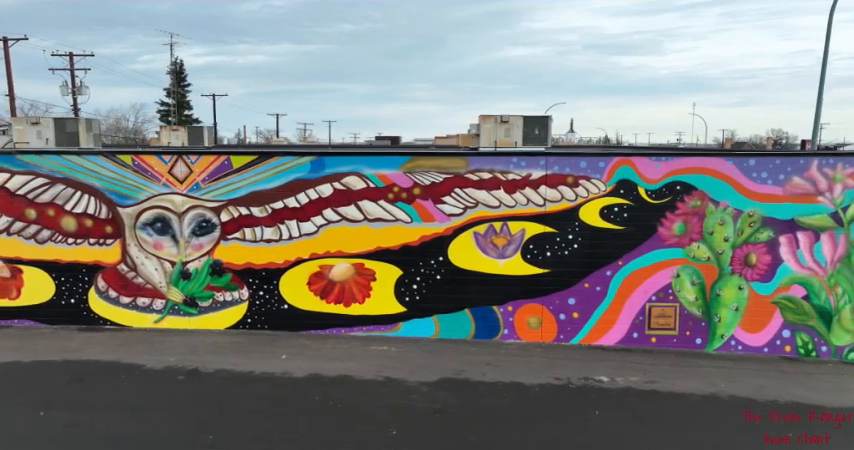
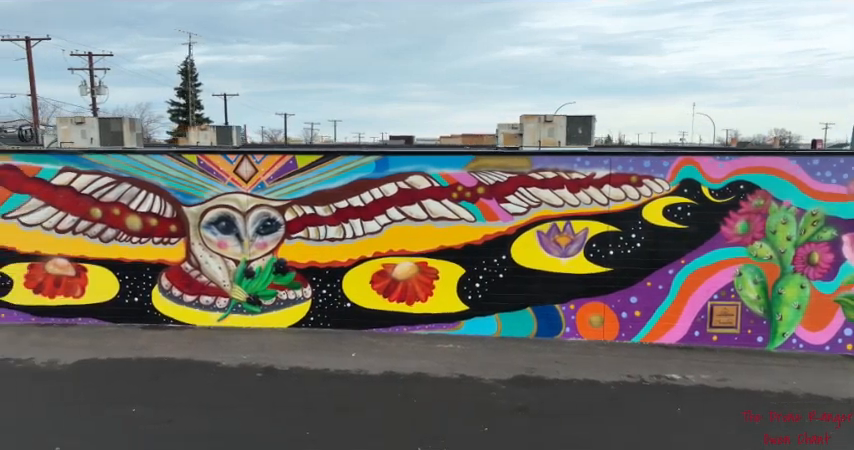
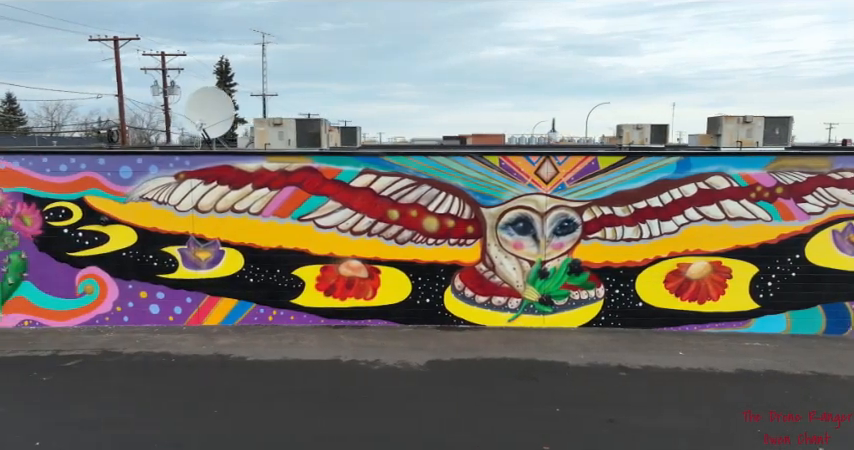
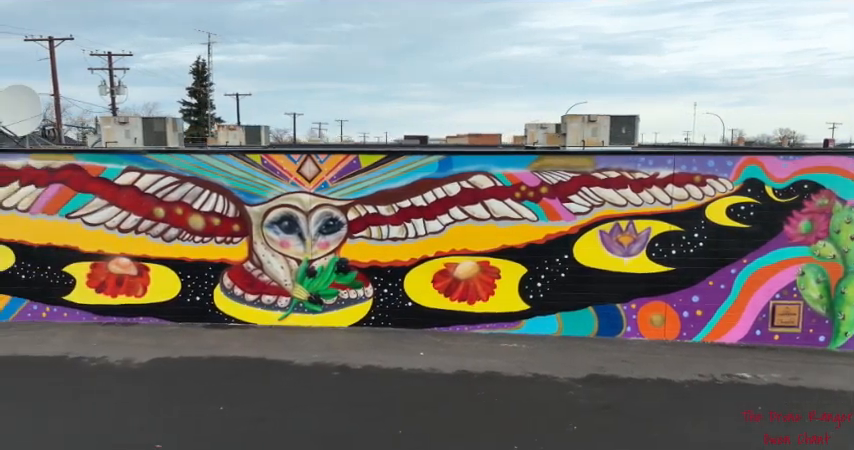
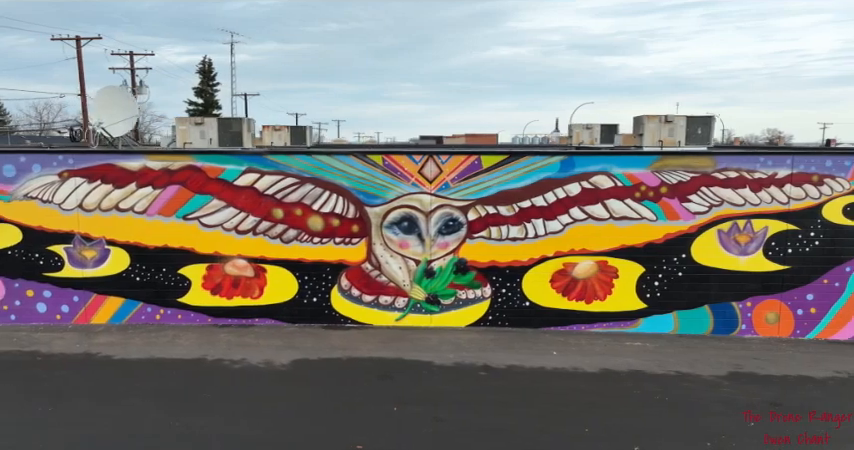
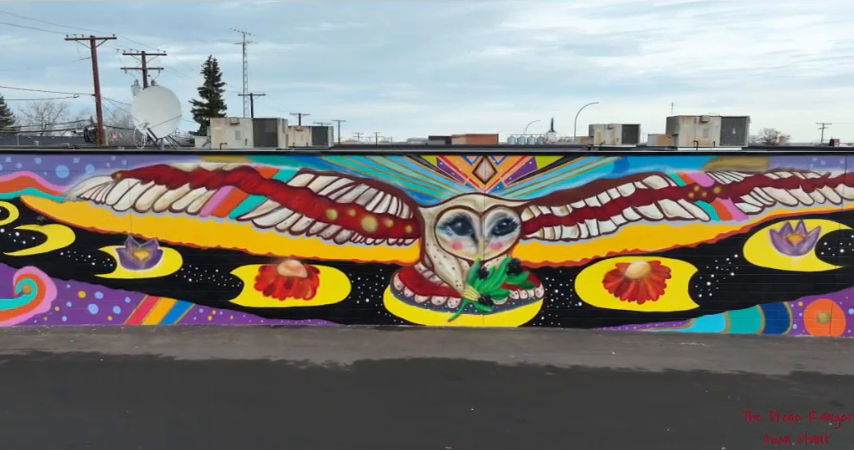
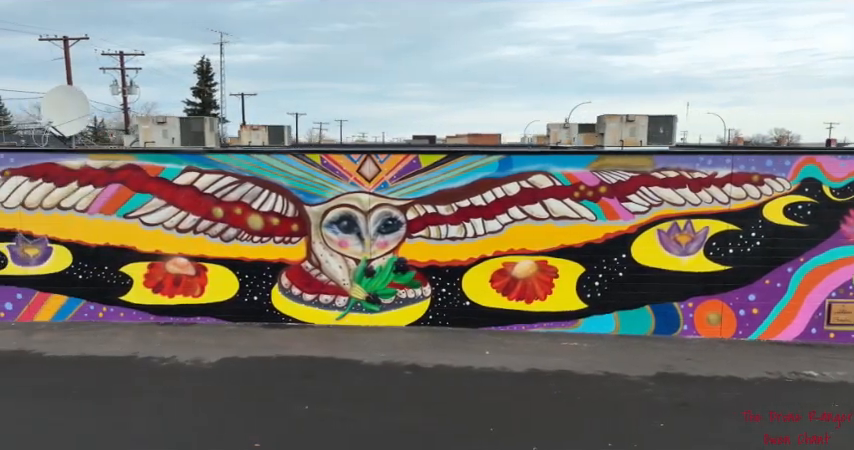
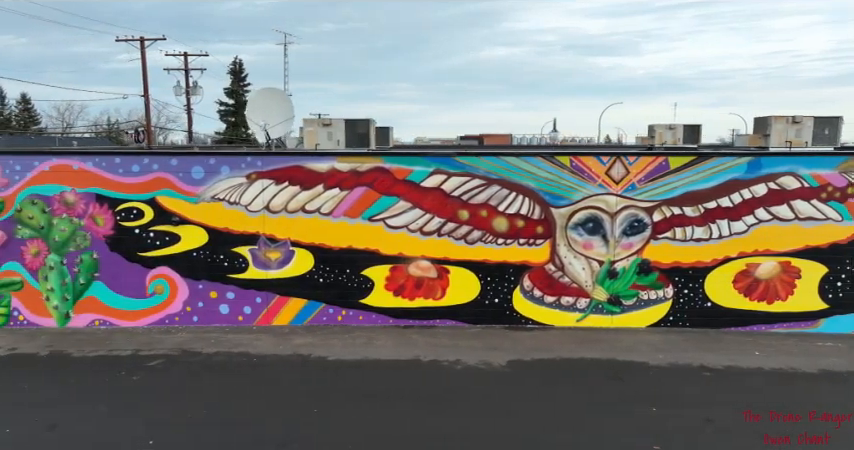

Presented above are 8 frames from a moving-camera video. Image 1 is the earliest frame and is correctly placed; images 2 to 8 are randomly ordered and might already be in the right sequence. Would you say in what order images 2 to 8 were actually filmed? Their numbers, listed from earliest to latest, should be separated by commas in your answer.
2, 4, 7, 5, 6, 3, 8
